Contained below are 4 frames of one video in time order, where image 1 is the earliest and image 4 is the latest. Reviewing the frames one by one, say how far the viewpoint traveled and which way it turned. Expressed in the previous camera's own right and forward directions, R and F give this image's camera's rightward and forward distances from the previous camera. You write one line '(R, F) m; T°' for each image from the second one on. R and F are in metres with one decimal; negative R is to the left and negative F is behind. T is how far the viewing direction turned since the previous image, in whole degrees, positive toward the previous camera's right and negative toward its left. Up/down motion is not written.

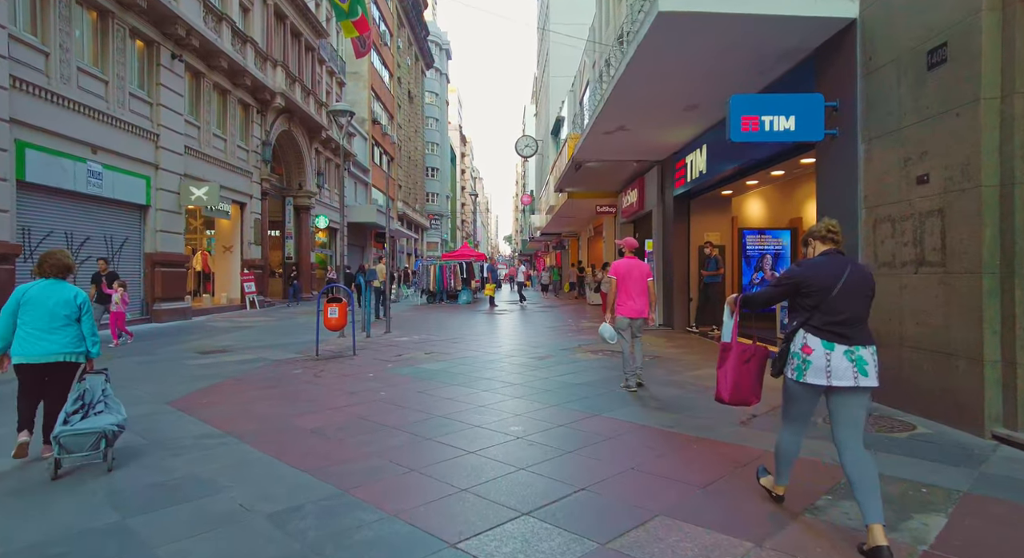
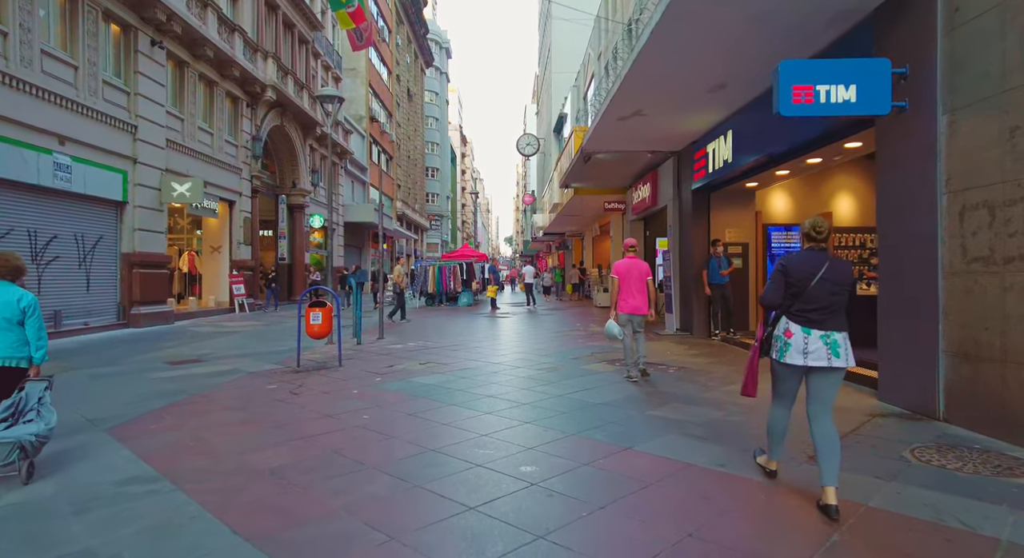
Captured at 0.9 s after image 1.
(-0.1, +1.0) m; 0°
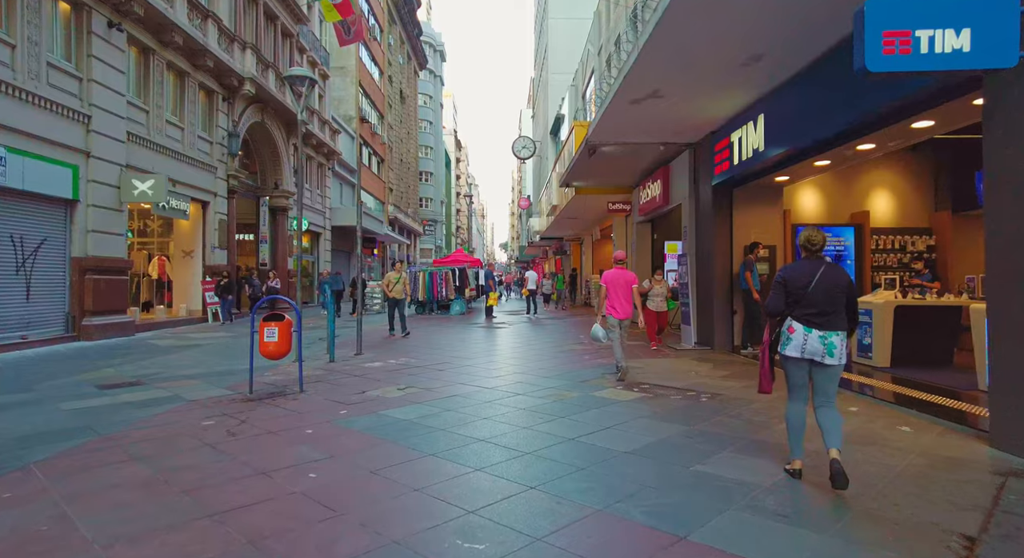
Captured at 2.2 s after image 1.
(0.0, +1.4) m; +1°
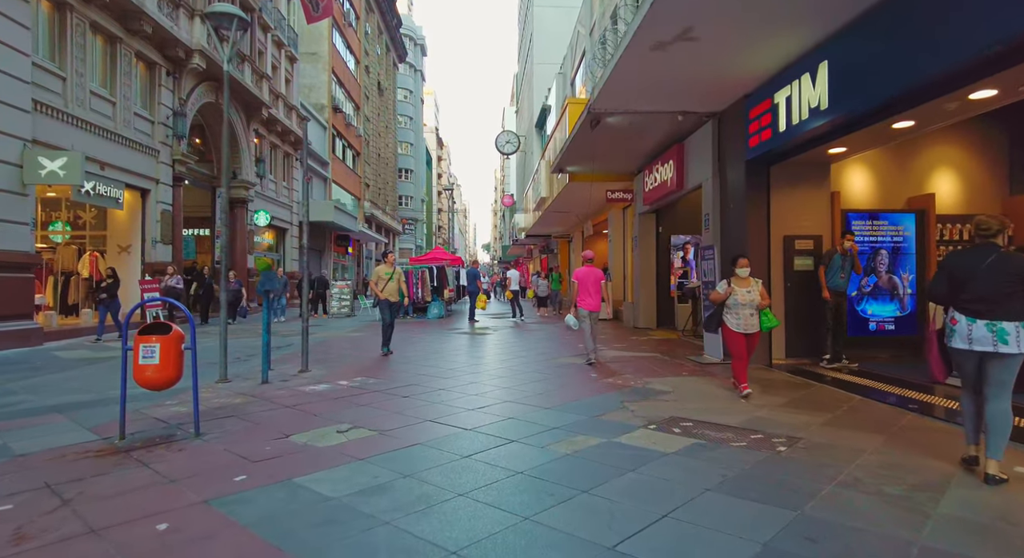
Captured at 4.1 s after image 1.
(-0.1, +2.0) m; +2°
